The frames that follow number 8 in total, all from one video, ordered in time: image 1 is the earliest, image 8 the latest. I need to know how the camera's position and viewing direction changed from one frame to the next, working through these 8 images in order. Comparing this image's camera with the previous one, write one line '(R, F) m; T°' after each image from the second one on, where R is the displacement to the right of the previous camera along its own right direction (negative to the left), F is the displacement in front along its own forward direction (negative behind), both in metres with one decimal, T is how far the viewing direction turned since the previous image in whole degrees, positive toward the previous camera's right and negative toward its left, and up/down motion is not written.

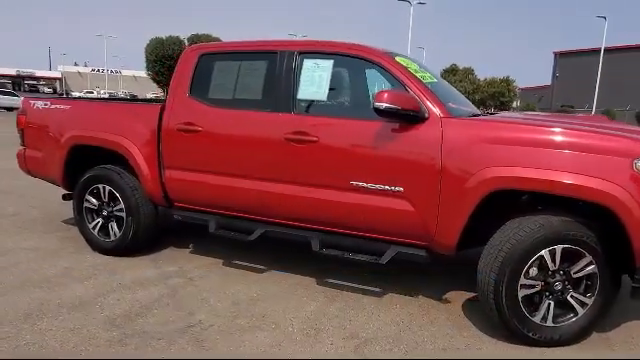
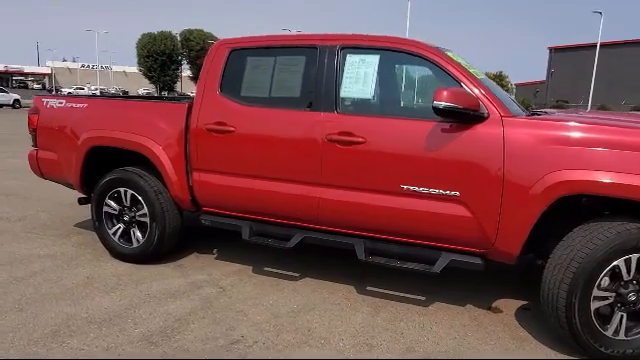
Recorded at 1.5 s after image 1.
(-0.4, +0.2) m; +1°
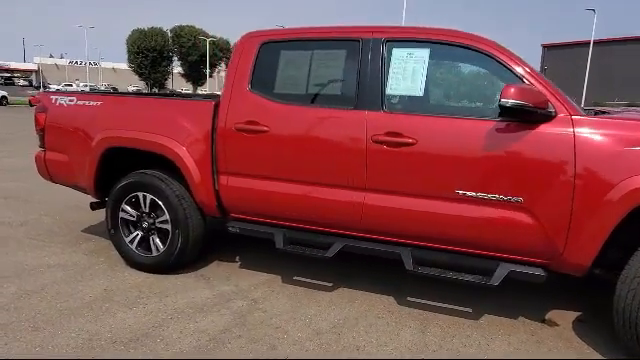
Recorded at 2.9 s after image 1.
(-0.4, +0.3) m; +1°
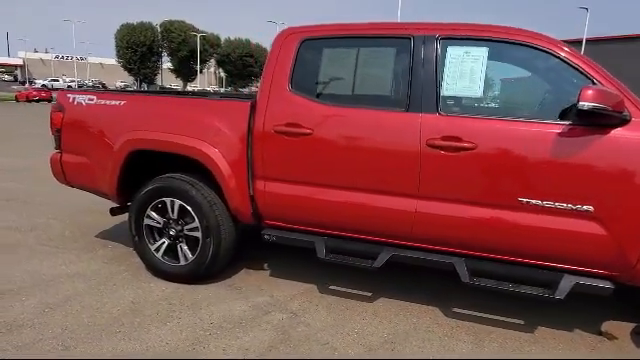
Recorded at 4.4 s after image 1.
(-0.4, +0.2) m; +1°
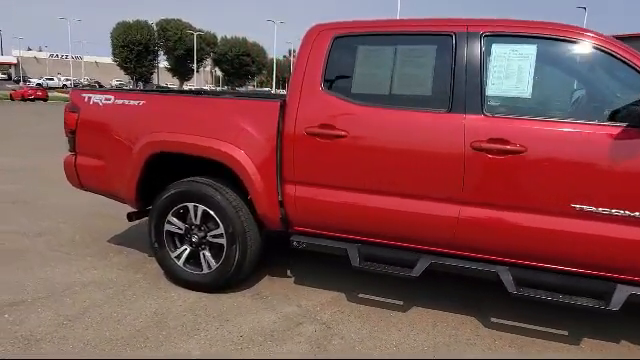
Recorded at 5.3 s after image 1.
(-0.3, +0.2) m; +1°
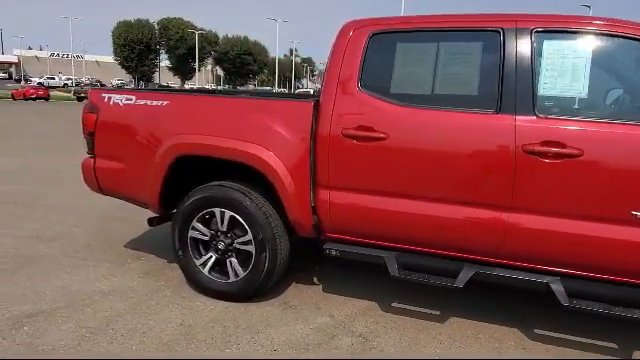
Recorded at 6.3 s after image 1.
(-0.2, +0.2) m; 0°
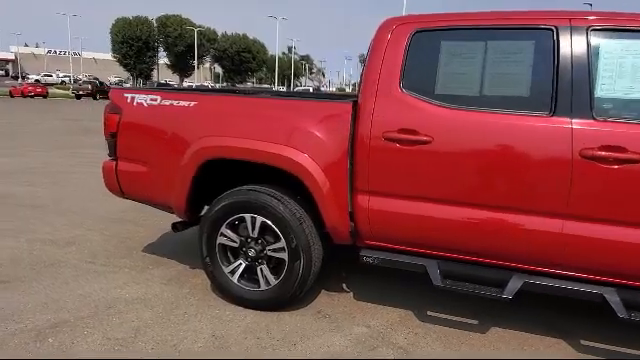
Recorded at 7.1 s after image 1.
(-0.3, +0.1) m; 0°
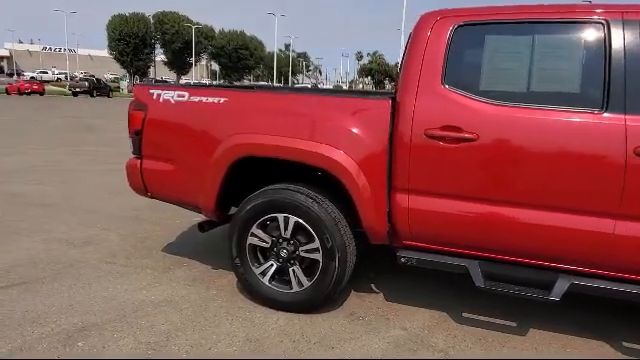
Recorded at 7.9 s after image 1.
(-0.3, +0.1) m; 0°
